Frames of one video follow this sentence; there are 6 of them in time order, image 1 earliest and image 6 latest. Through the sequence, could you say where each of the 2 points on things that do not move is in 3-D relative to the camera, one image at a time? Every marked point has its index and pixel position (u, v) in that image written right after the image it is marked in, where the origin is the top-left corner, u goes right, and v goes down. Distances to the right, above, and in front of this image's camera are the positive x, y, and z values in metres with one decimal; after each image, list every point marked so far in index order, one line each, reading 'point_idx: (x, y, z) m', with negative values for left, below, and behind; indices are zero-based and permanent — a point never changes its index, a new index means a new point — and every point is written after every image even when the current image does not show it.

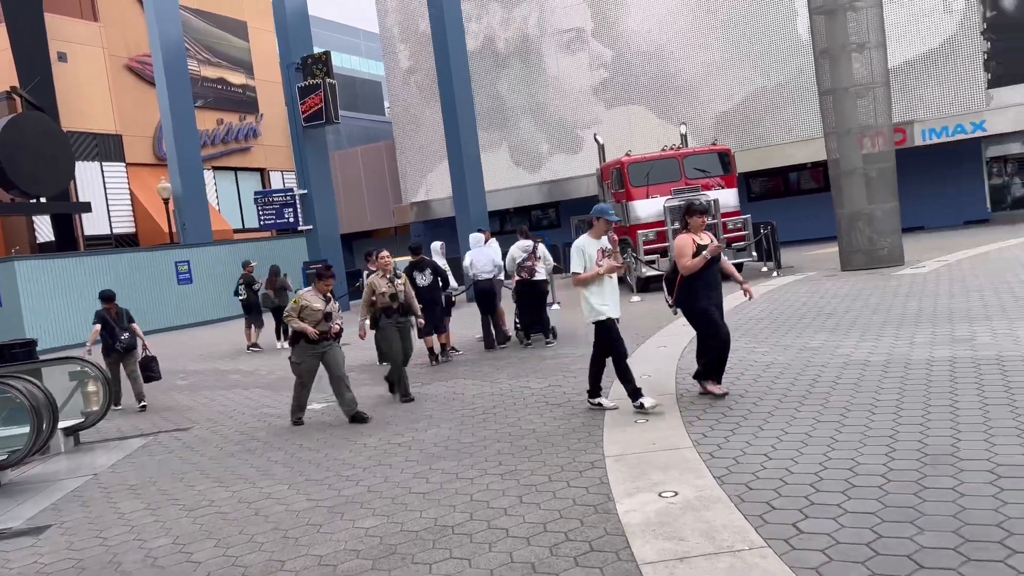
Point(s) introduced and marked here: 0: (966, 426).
0: (+3.0, -0.9, +5.4) m
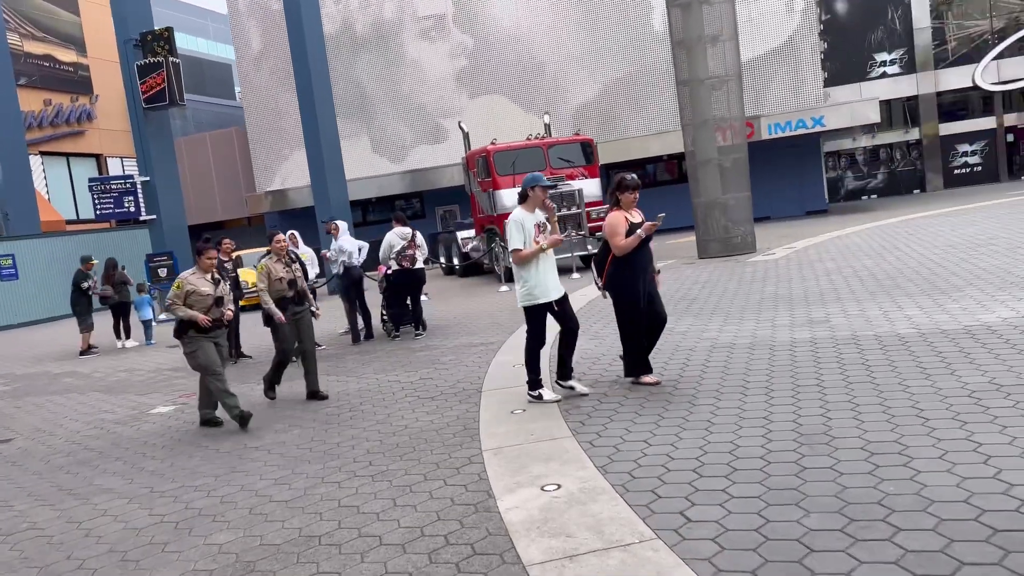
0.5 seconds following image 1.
0: (+2.2, -0.8, +5.5) m
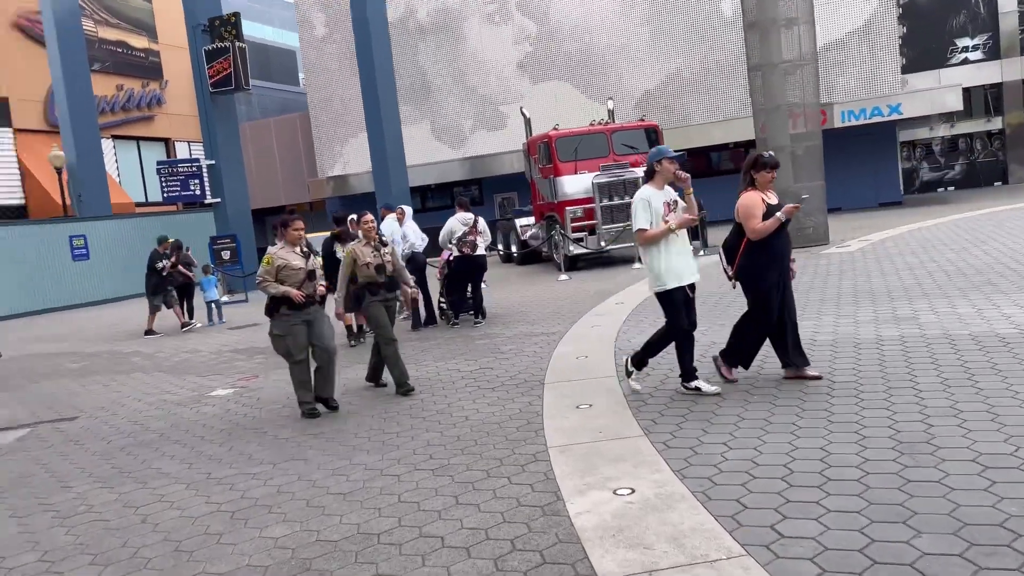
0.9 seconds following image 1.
0: (+2.6, -0.8, +5.1) m
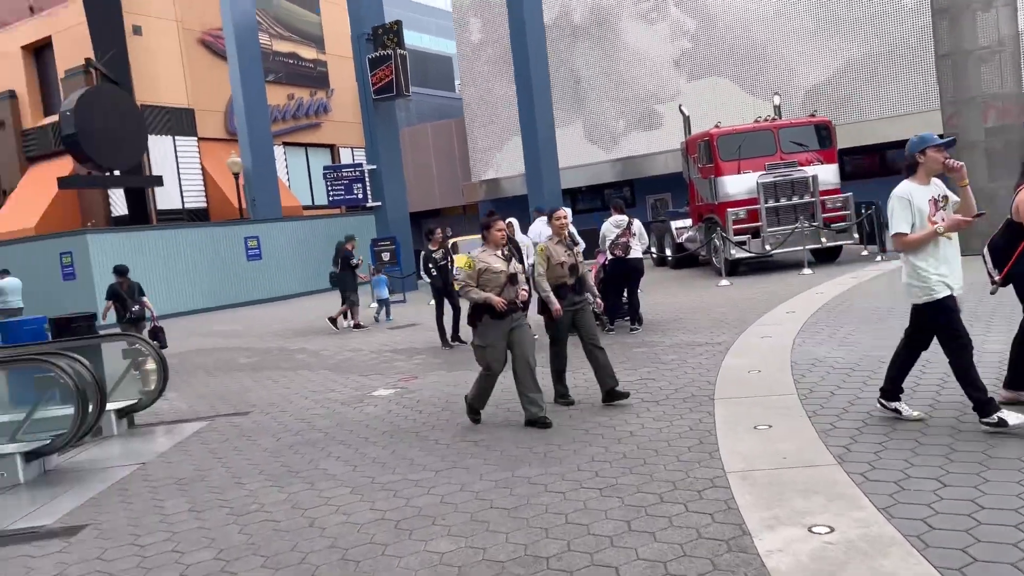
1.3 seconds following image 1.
0: (+3.6, -0.8, +4.2) m
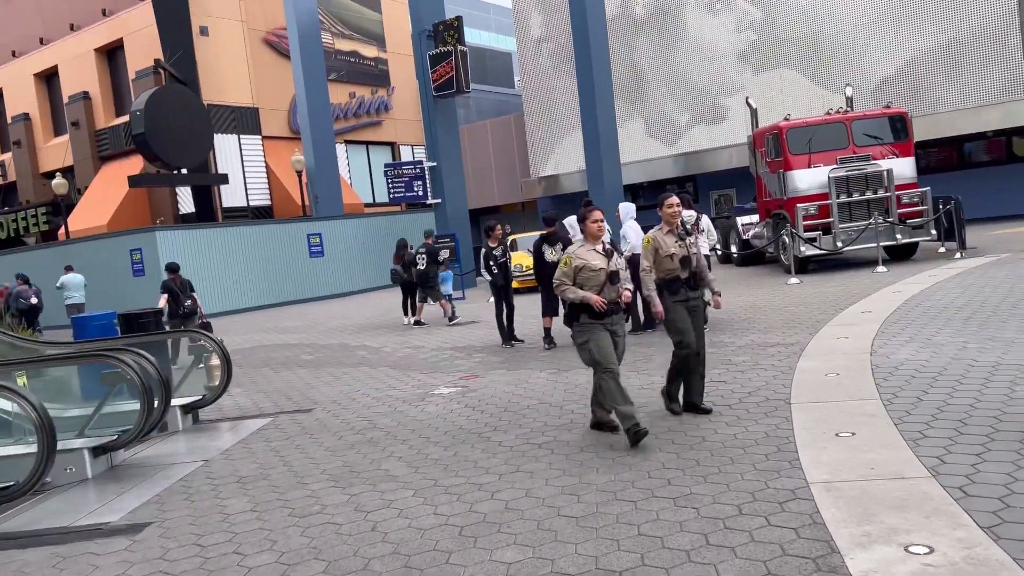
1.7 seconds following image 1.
0: (+3.9, -0.9, +3.7) m
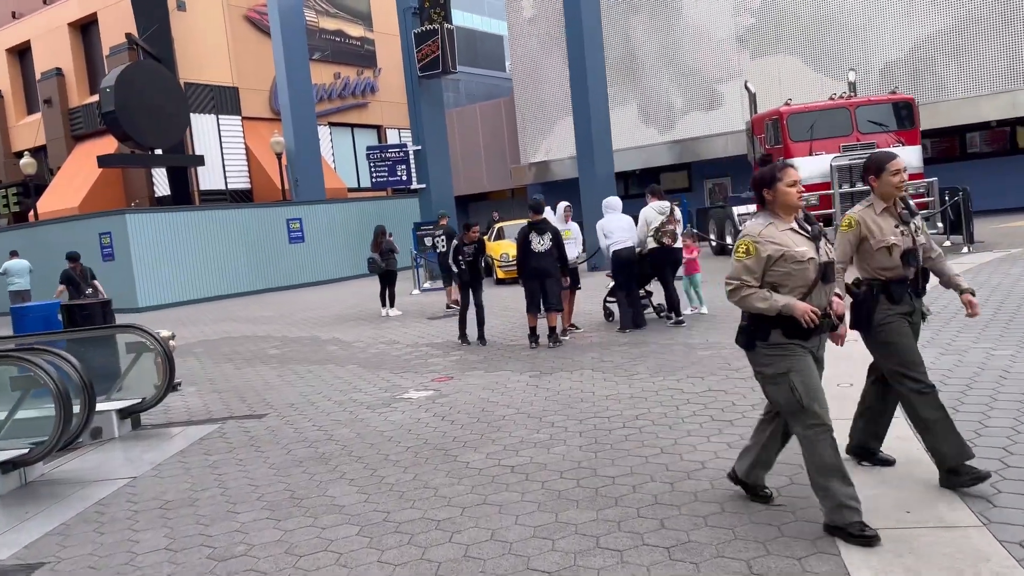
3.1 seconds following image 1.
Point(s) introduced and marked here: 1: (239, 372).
0: (+3.7, -0.9, +3.0) m
1: (-3.5, -1.1, +10.5) m
